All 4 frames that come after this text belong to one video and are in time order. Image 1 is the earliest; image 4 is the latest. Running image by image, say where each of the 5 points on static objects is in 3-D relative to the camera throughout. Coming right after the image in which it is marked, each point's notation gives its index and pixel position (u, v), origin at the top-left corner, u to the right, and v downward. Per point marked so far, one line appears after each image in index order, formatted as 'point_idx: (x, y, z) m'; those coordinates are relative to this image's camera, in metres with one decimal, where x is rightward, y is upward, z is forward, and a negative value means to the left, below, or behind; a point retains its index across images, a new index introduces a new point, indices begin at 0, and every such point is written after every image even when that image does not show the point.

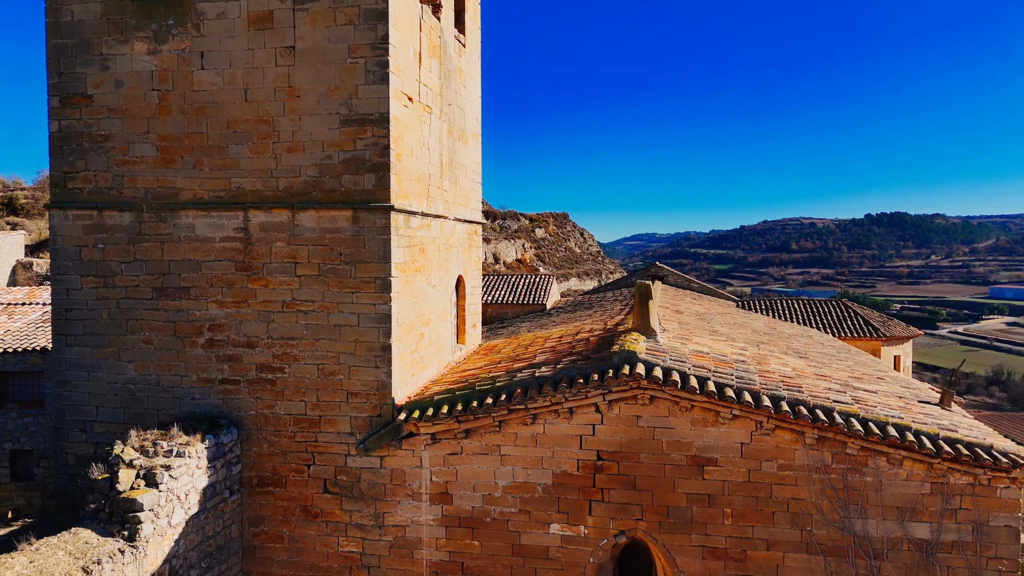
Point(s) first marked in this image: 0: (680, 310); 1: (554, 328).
0: (+2.4, -0.3, +10.6) m
1: (+0.5, -0.5, +9.2) m
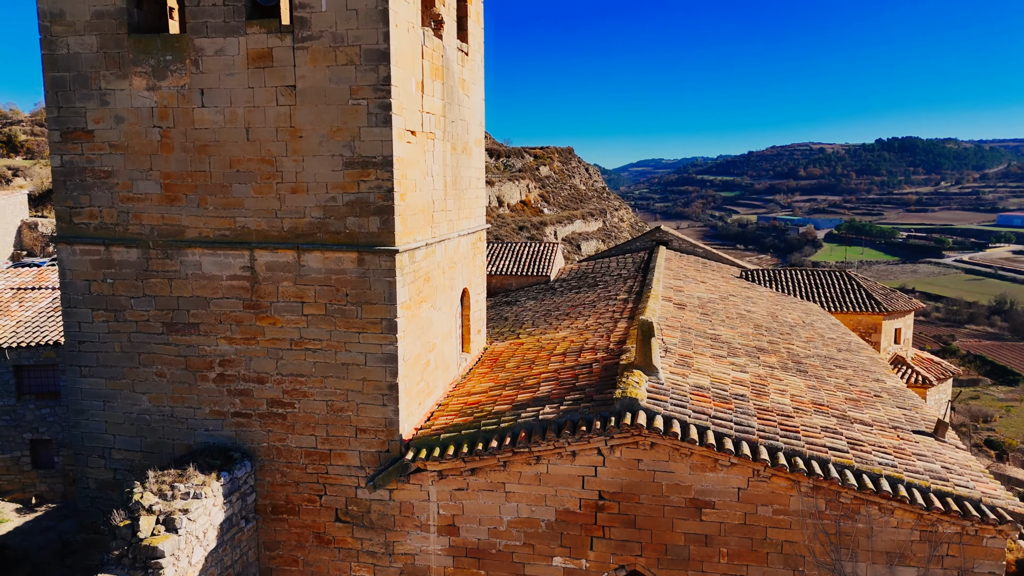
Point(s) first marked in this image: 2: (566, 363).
0: (+2.4, -0.2, +10.6) m
1: (+0.5, -0.5, +9.3) m
2: (+0.5, -0.7, +7.2) m
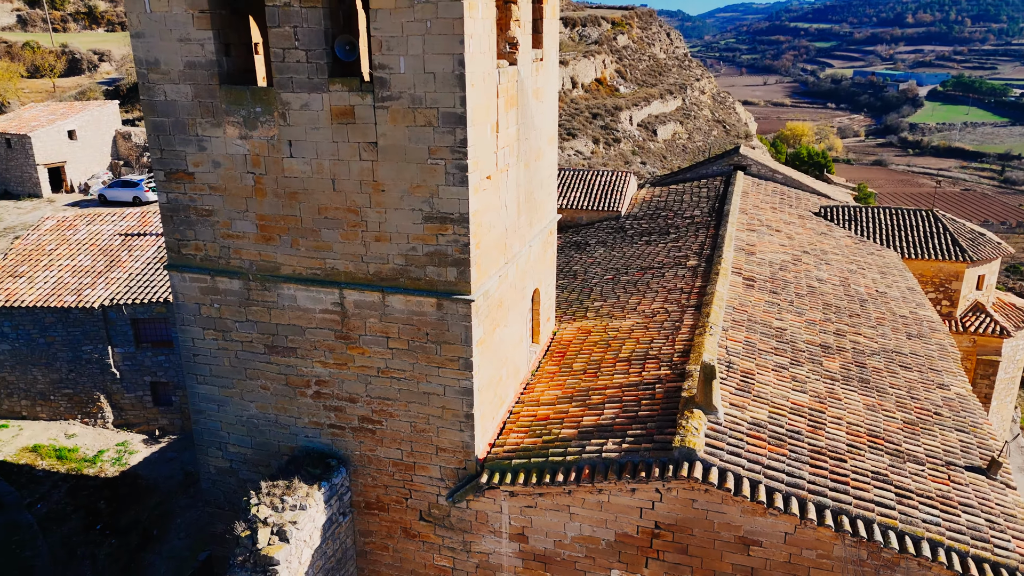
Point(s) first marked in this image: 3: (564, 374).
0: (+3.5, +0.2, +10.7) m
1: (+1.4, -0.3, +9.6) m
2: (+1.2, -0.9, +7.7) m
3: (+0.6, -1.0, +8.3) m
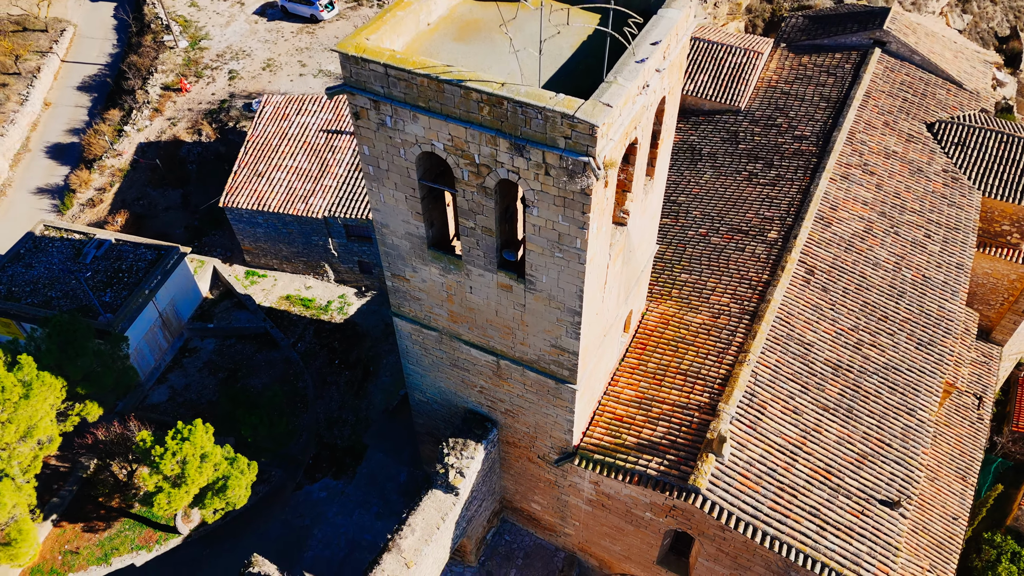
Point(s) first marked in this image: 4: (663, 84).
0: (+5.5, +0.4, +13.5) m
1: (+3.3, -0.3, +13.0) m
2: (+2.6, -1.7, +11.6) m
3: (+2.1, -1.4, +12.3) m
4: (+1.8, +2.4, +8.7) m
